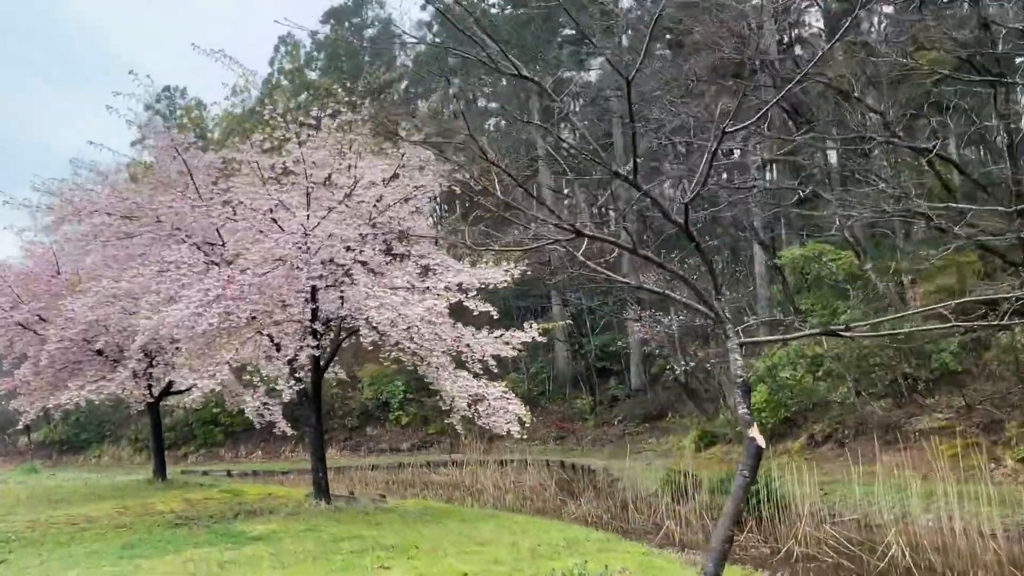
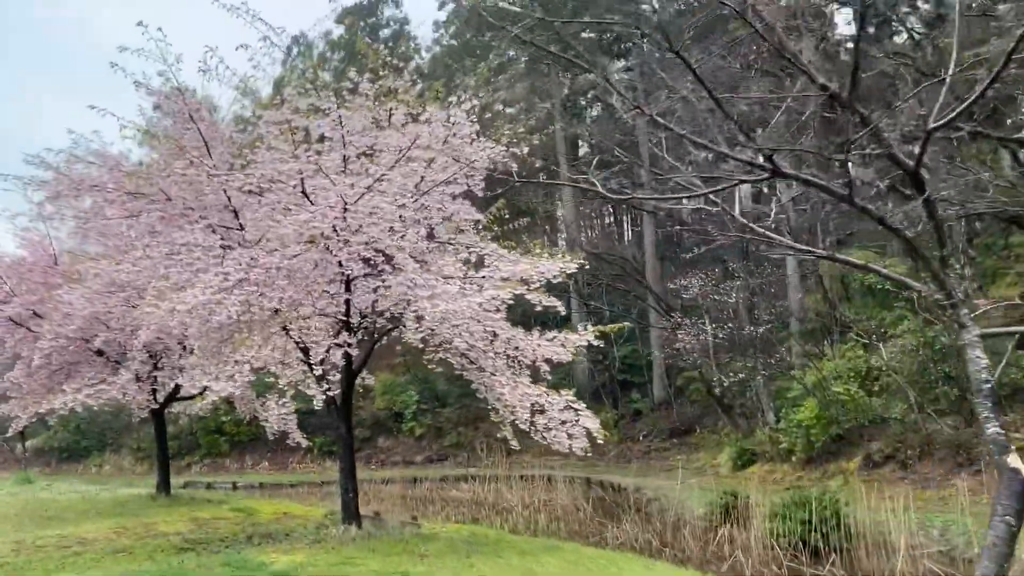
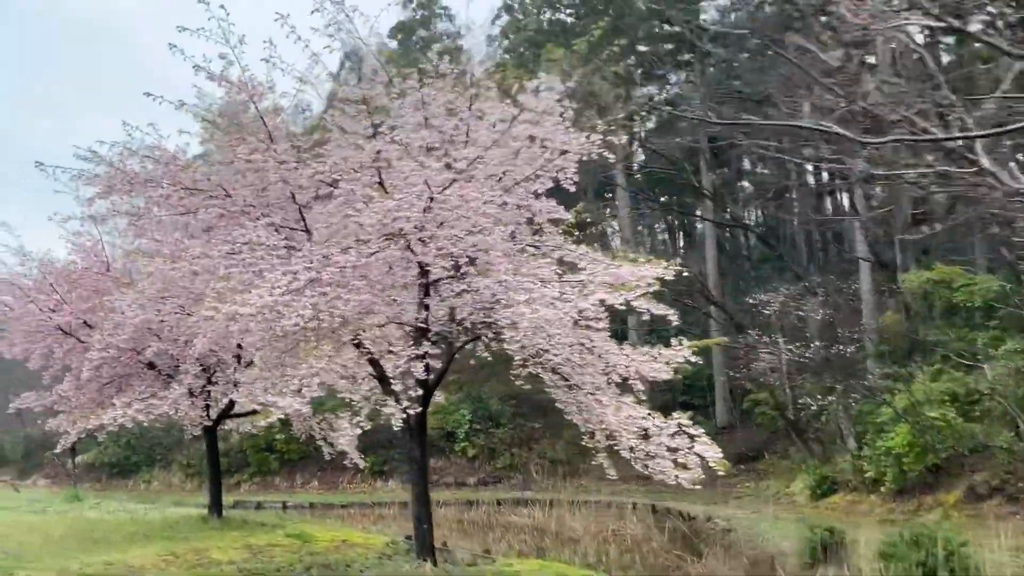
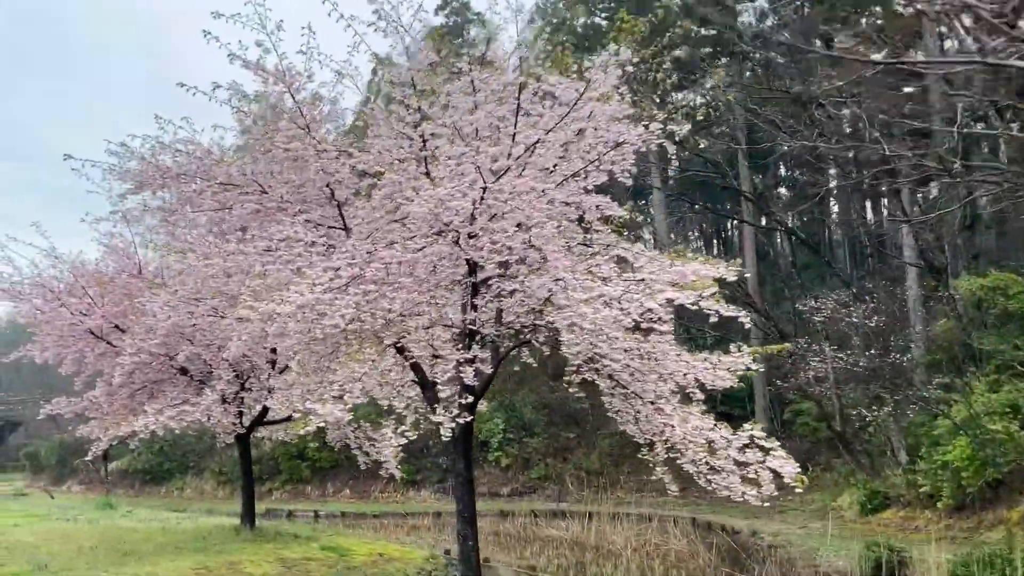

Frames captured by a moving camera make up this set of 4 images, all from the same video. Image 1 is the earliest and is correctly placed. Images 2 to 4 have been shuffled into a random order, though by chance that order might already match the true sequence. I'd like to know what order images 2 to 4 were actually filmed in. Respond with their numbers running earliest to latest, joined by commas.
2, 3, 4
